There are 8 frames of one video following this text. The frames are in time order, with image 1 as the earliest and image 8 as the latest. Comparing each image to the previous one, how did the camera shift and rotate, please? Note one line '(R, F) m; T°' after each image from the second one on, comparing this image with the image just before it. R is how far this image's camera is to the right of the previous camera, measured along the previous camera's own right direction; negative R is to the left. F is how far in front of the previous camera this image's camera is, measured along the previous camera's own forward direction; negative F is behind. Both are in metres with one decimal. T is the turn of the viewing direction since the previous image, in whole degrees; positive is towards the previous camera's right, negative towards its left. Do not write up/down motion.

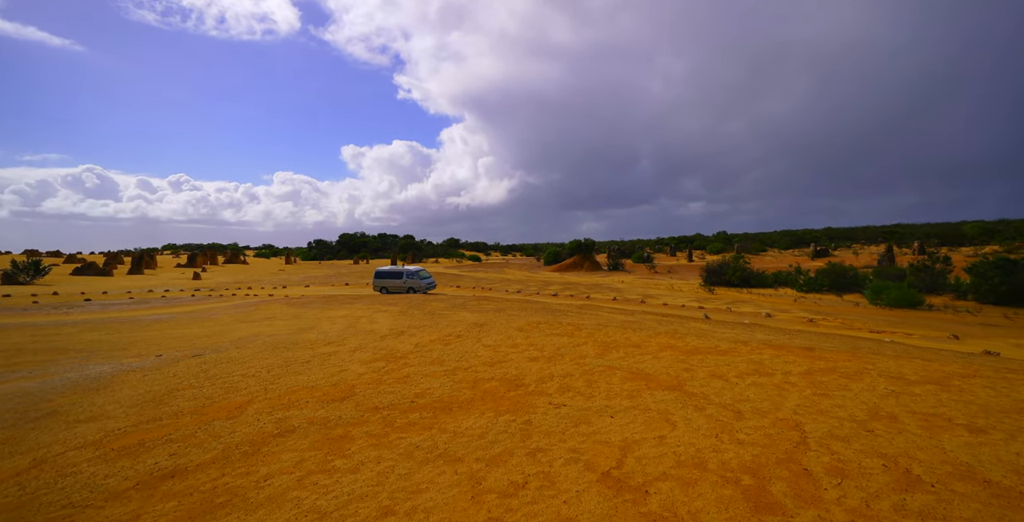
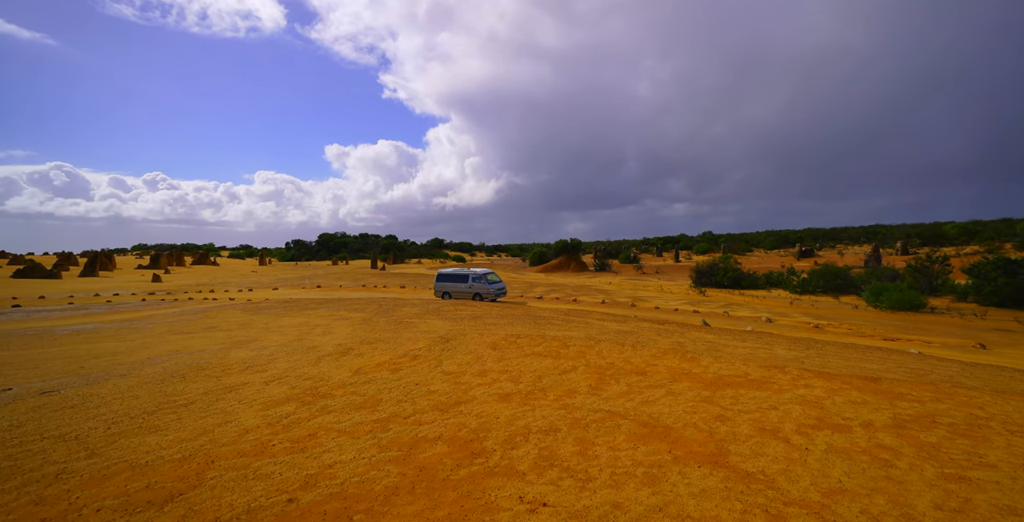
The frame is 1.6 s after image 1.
(+0.3, +1.9) m; +2°
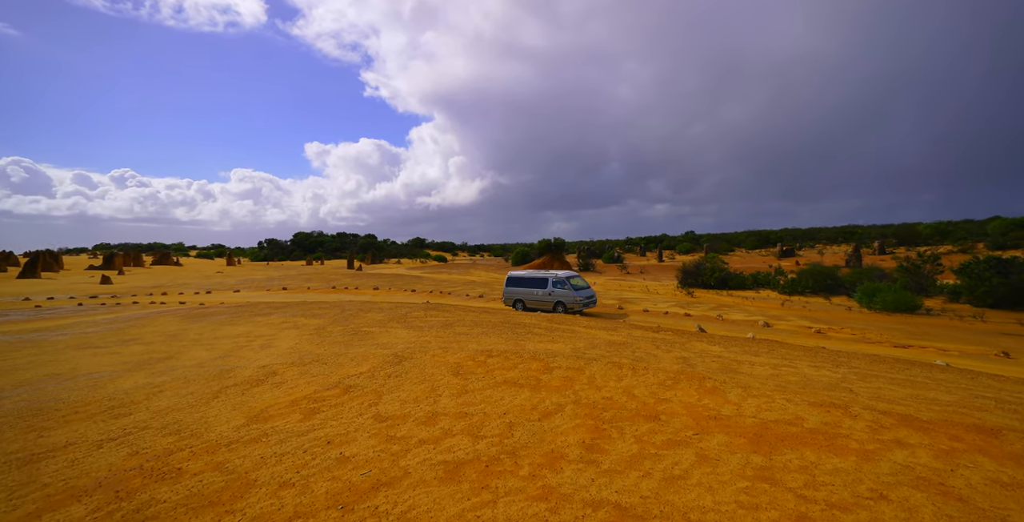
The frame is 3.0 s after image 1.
(+0.2, +1.9) m; +2°
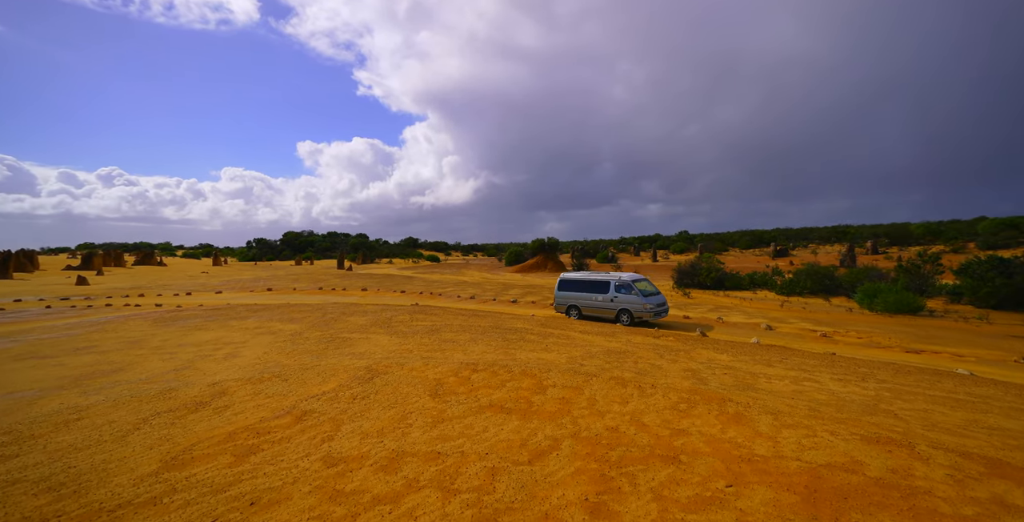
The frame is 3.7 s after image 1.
(+0.1, +0.9) m; +1°
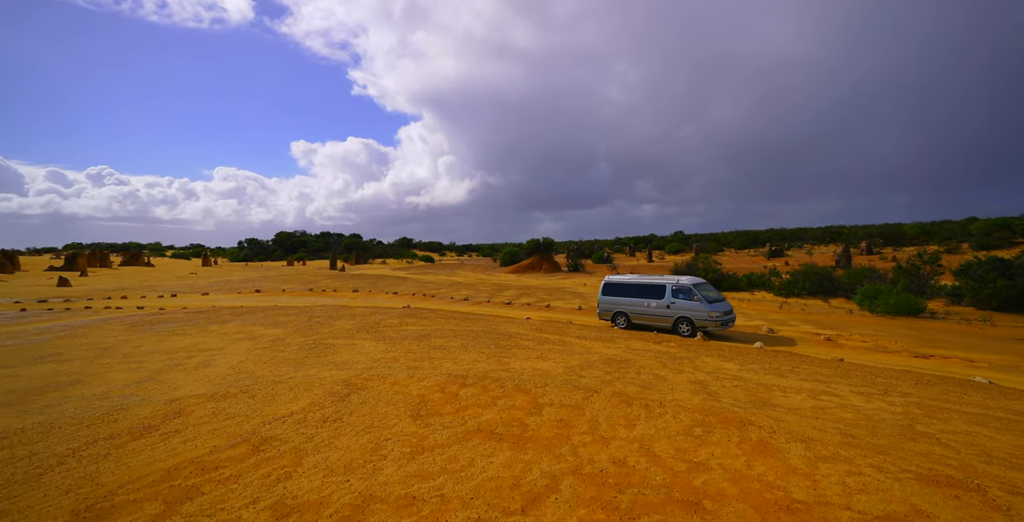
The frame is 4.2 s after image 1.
(0.0, +0.6) m; +1°
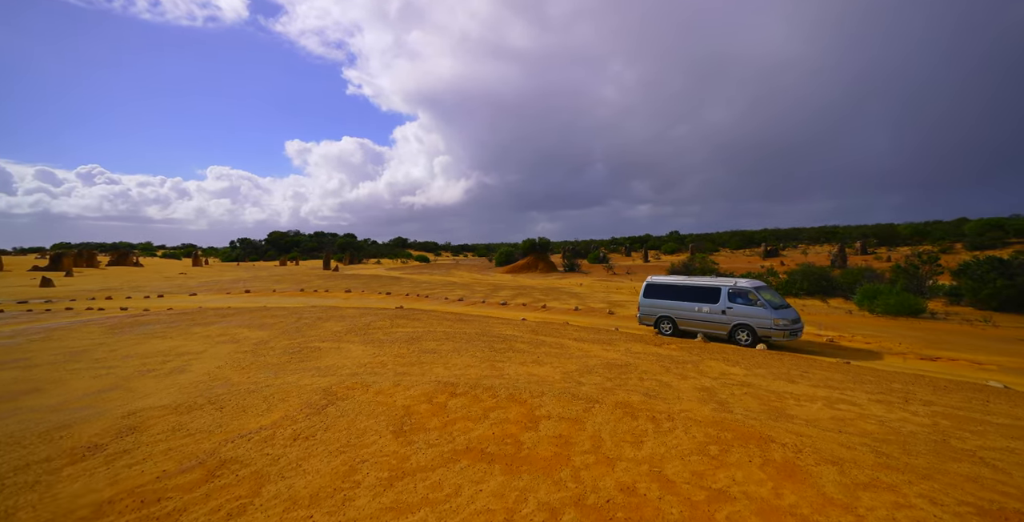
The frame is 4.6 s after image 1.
(0.0, +0.5) m; +1°
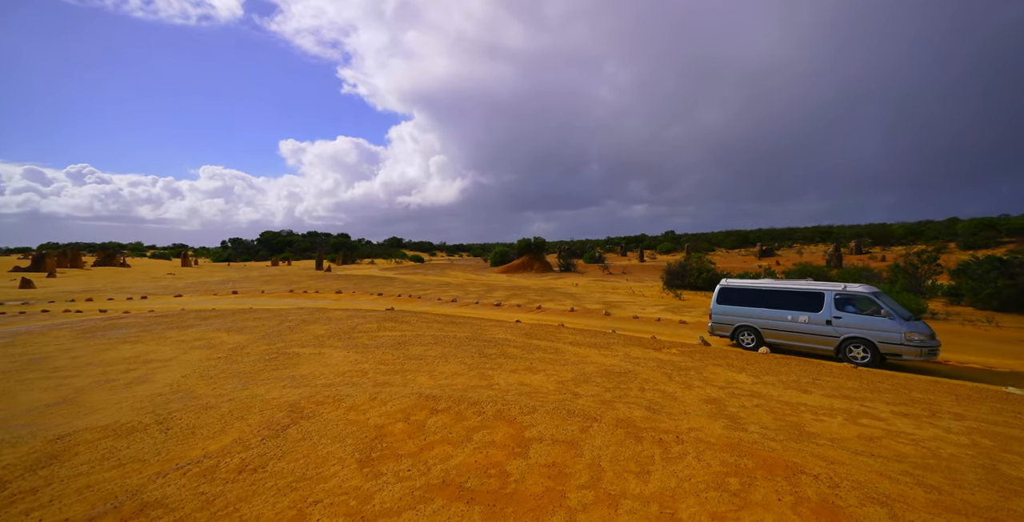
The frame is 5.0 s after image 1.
(+0.1, +0.6) m; +1°
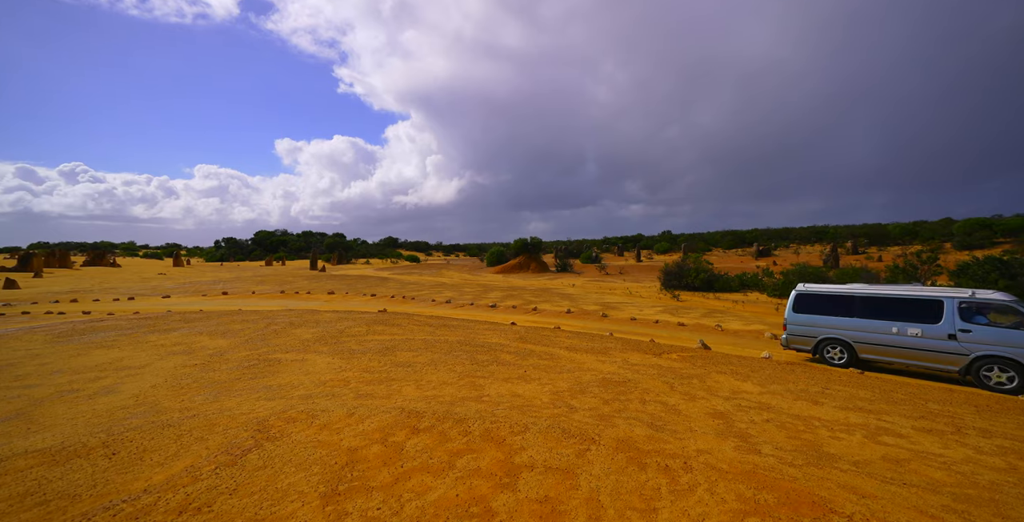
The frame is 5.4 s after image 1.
(+0.1, +0.5) m; 0°
